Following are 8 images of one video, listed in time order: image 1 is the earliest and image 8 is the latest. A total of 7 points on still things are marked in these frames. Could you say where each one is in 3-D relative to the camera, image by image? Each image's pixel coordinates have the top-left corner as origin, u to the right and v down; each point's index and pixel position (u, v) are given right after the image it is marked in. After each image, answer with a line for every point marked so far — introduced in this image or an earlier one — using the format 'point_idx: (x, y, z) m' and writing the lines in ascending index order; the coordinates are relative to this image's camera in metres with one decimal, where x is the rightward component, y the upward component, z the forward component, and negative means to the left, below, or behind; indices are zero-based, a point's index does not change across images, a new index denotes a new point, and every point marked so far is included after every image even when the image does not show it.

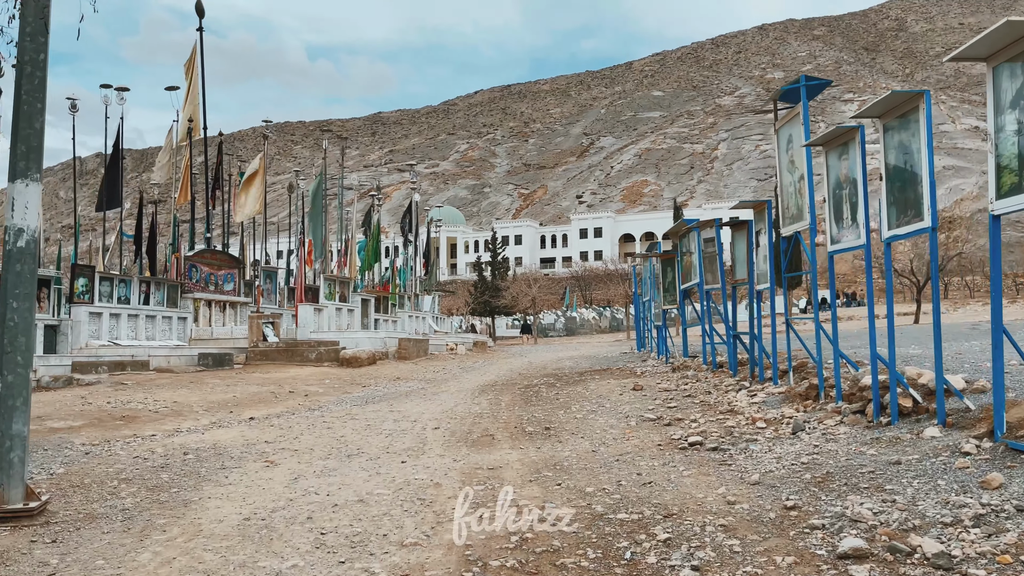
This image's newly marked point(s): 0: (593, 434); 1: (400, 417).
0: (+1.5, -2.7, +14.5) m
1: (-2.6, -3.0, +18.9) m
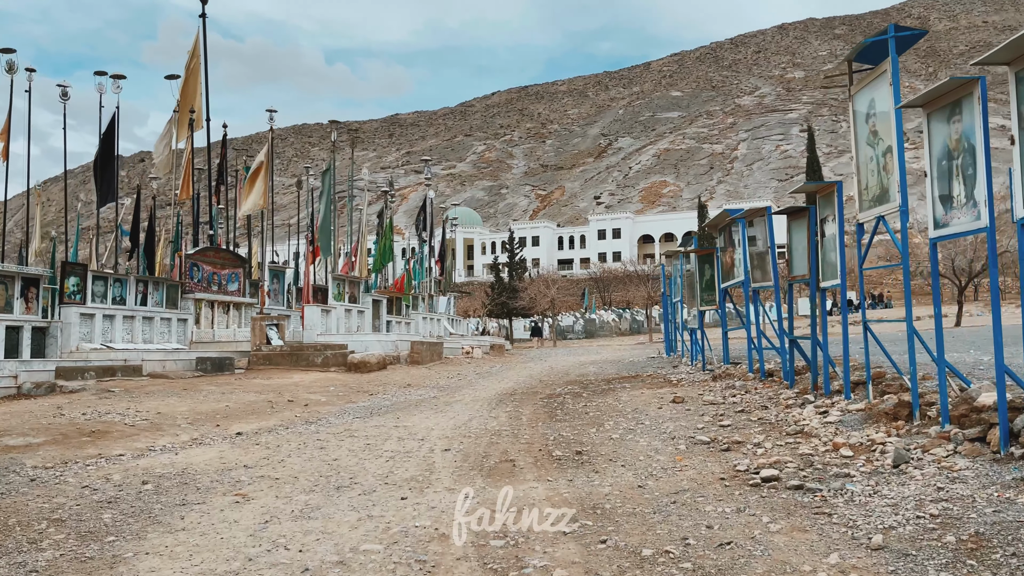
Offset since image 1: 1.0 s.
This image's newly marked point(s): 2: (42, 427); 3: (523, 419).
0: (+1.8, -2.6, +11.9) m
1: (-2.2, -3.0, +16.4) m
2: (-10.4, -3.1, +17.8) m
3: (+0.3, -2.9, +17.8) m
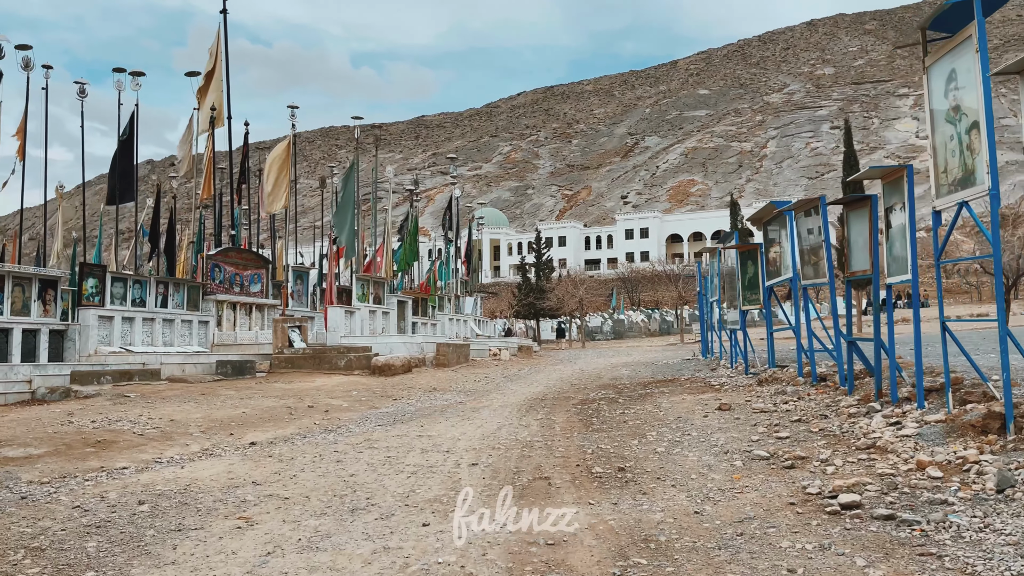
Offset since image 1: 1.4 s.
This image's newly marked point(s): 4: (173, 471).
0: (+2.3, -2.5, +10.5) m
1: (-1.6, -2.9, +15.2) m
2: (-9.7, -3.1, +16.9) m
3: (+0.9, -2.9, +16.4) m
4: (-5.8, -3.1, +13.7) m
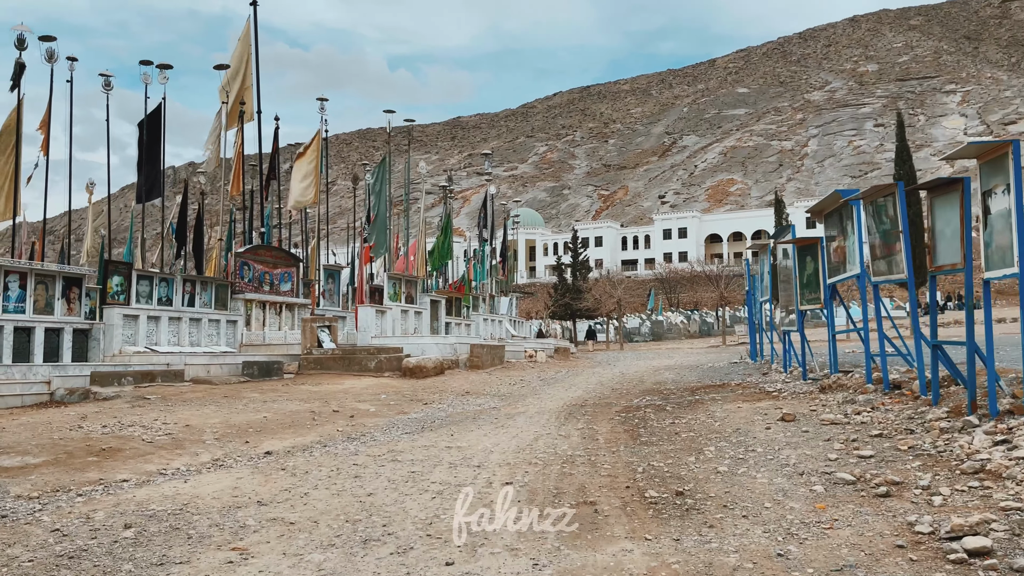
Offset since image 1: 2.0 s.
0: (+2.8, -2.5, +8.8) m
1: (-0.9, -2.9, +13.6) m
2: (-9.0, -3.0, +15.7) m
3: (+1.6, -2.8, +14.8) m
4: (-5.2, -3.0, +12.4) m
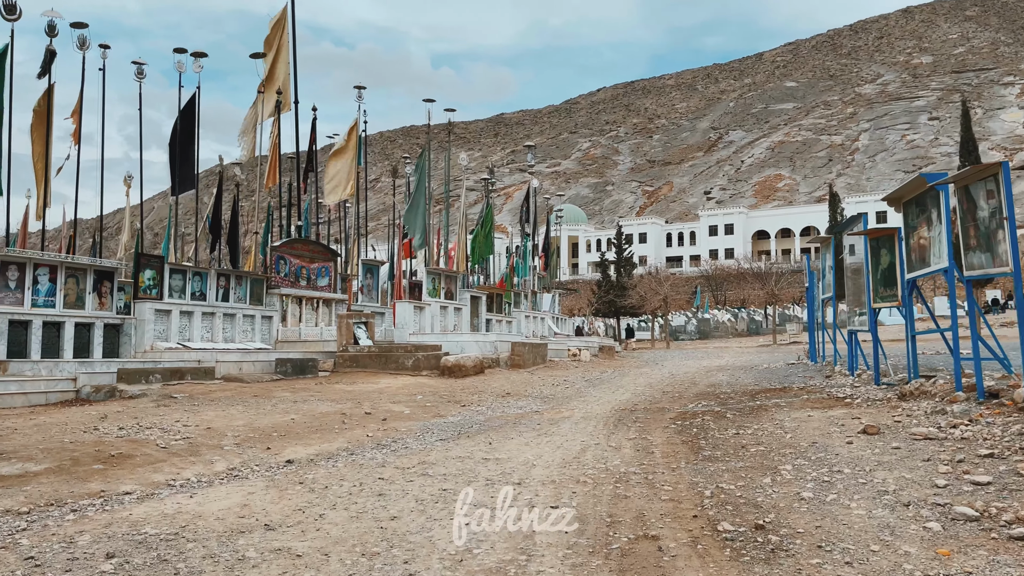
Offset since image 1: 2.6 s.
0: (+3.2, -2.4, +7.1) m
1: (-0.2, -2.8, +12.1) m
2: (-8.2, -2.9, +14.6) m
3: (+2.4, -2.7, +13.1) m
4: (-4.6, -2.9, +11.1) m
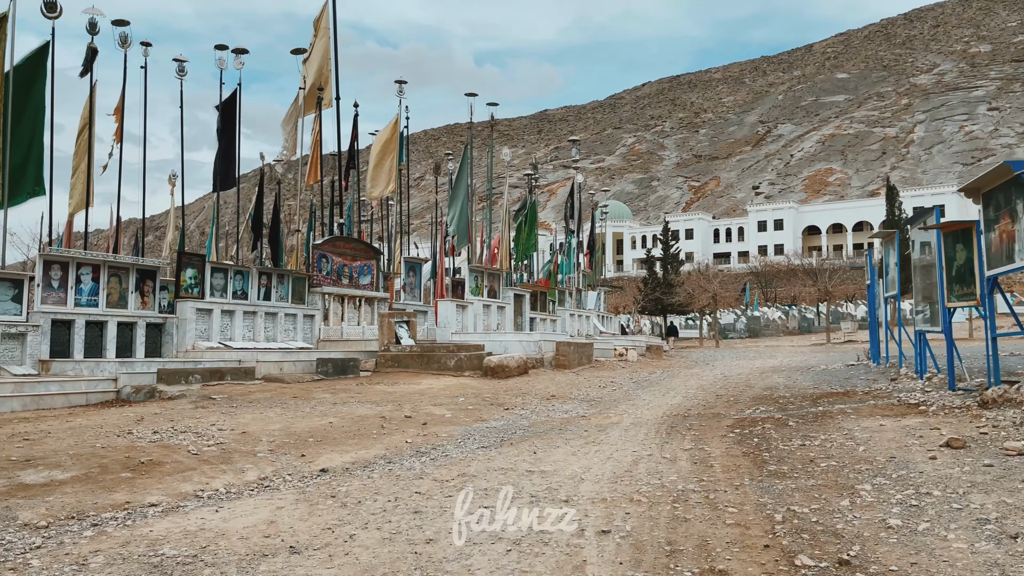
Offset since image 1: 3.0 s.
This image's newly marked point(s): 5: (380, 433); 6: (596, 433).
0: (+3.5, -2.4, +6.0) m
1: (+0.4, -2.8, +11.2) m
2: (-7.4, -2.9, +14.1) m
3: (+3.1, -2.7, +12.0) m
4: (-4.0, -2.9, +10.4) m
5: (-2.9, -3.2, +17.6) m
6: (+1.8, -3.0, +16.9) m
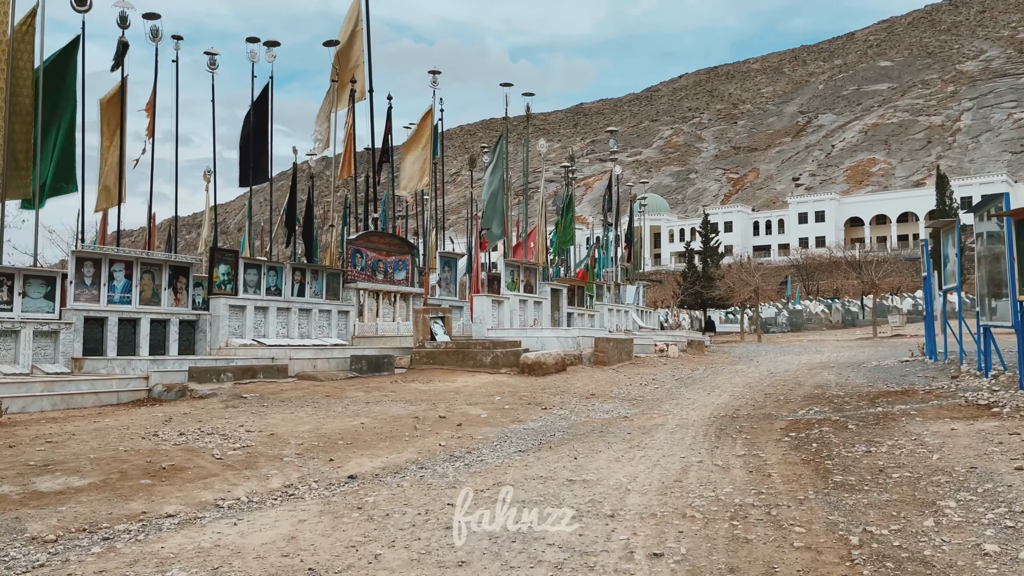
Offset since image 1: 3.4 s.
0: (+3.8, -2.4, +5.0) m
1: (+0.9, -2.7, +10.3) m
2: (-6.8, -2.8, +13.5) m
3: (+3.6, -2.6, +11.0) m
4: (-3.5, -2.9, +9.7) m
5: (-2.1, -3.1, +16.9) m
6: (+2.5, -2.9, +16.0) m
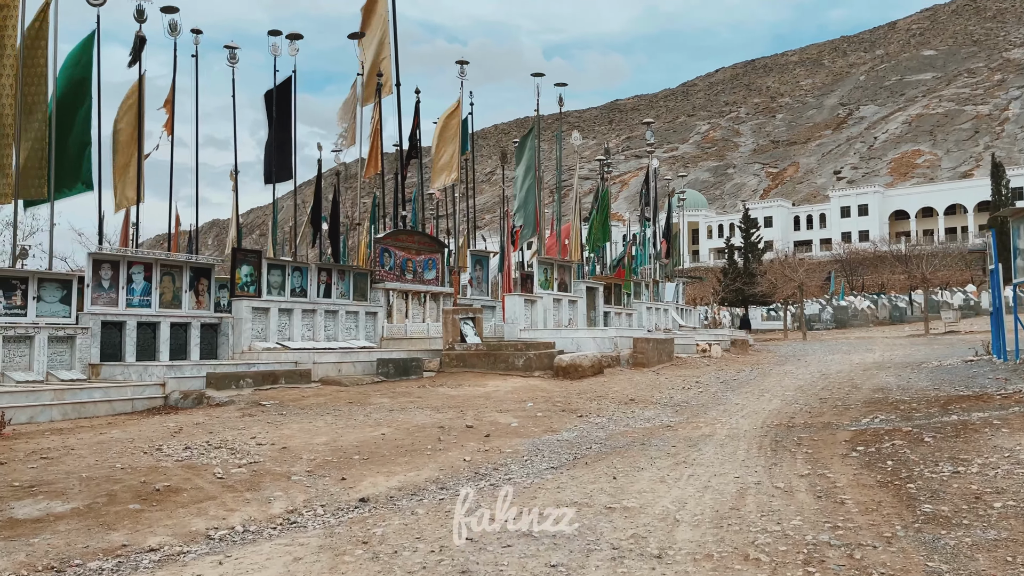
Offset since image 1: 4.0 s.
0: (+3.9, -2.3, +3.4) m
1: (+1.2, -2.7, +8.8) m
2: (-6.3, -2.9, +12.4) m
3: (+4.0, -2.6, +9.4) m
4: (-3.2, -2.9, +8.4) m
5: (-1.5, -3.1, +15.5) m
6: (+3.1, -2.9, +14.4) m
